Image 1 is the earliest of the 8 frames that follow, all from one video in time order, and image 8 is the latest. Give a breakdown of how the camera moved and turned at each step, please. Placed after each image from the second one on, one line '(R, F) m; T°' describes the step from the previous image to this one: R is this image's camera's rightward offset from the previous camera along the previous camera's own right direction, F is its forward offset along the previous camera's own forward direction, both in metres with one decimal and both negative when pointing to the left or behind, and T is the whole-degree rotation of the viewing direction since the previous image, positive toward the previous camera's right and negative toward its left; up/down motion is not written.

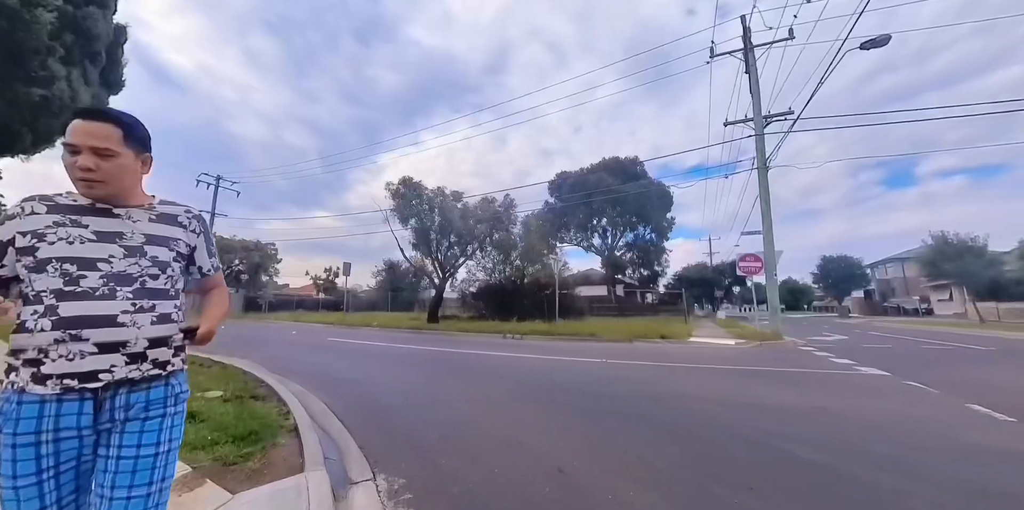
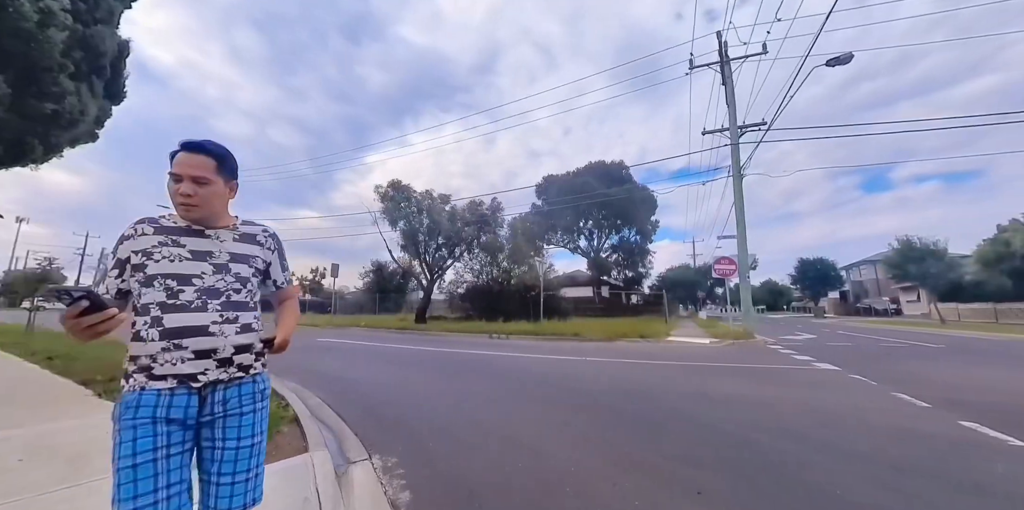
(+0.1, -0.4) m; +2°
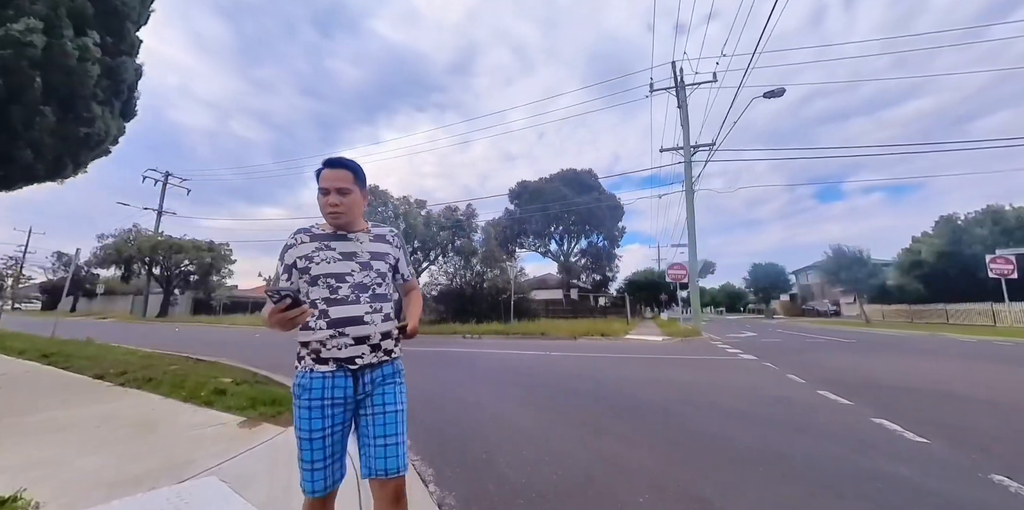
(0.0, -1.1) m; +4°
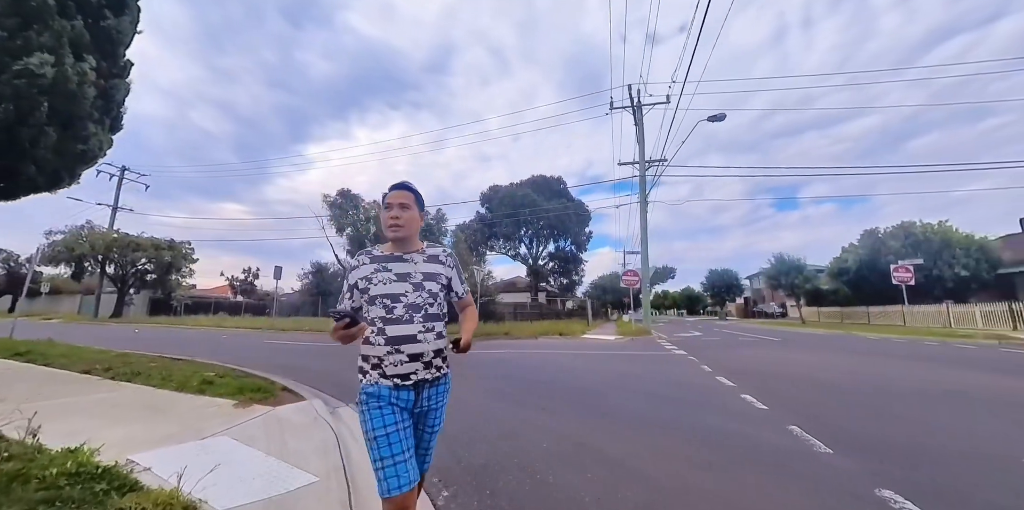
(+0.3, -1.0) m; +4°
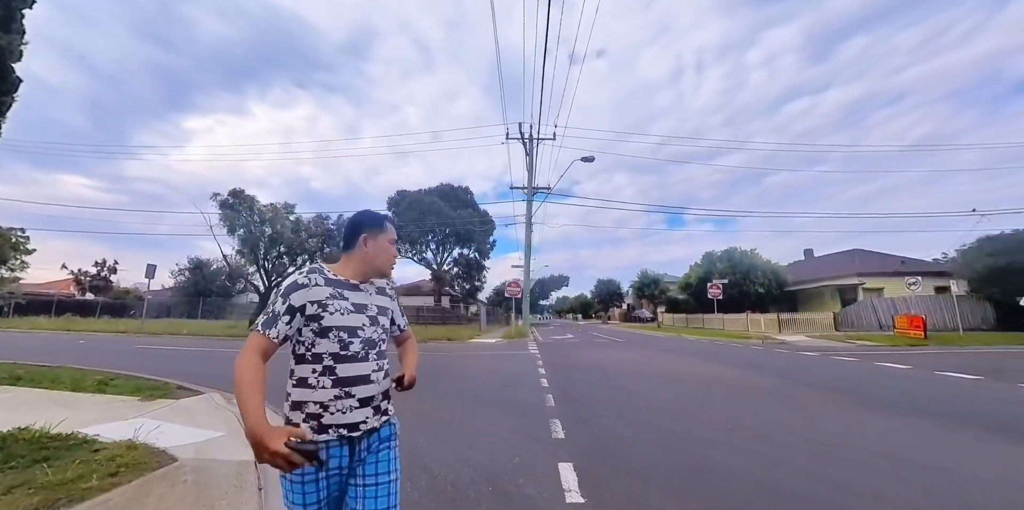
(+0.7, -2.2) m; +13°
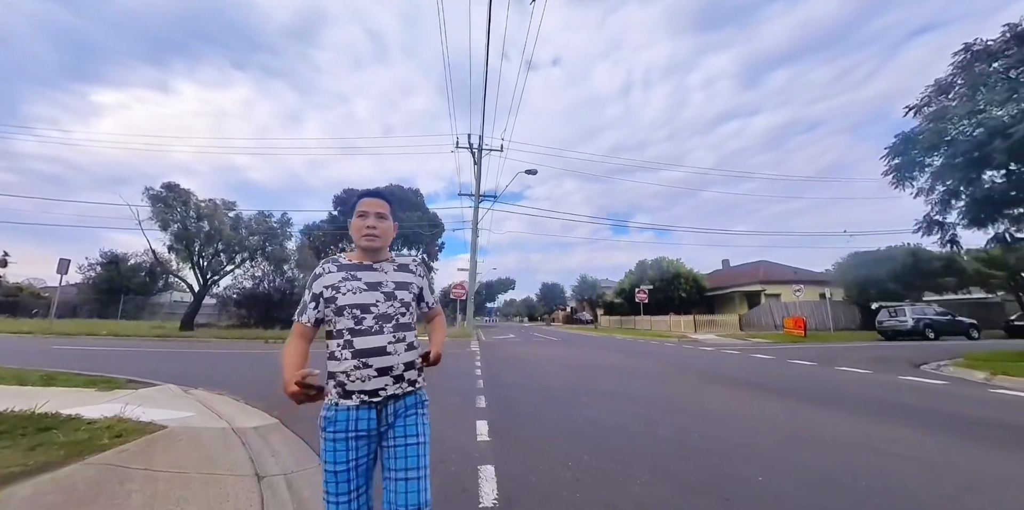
(+0.2, -1.2) m; +7°
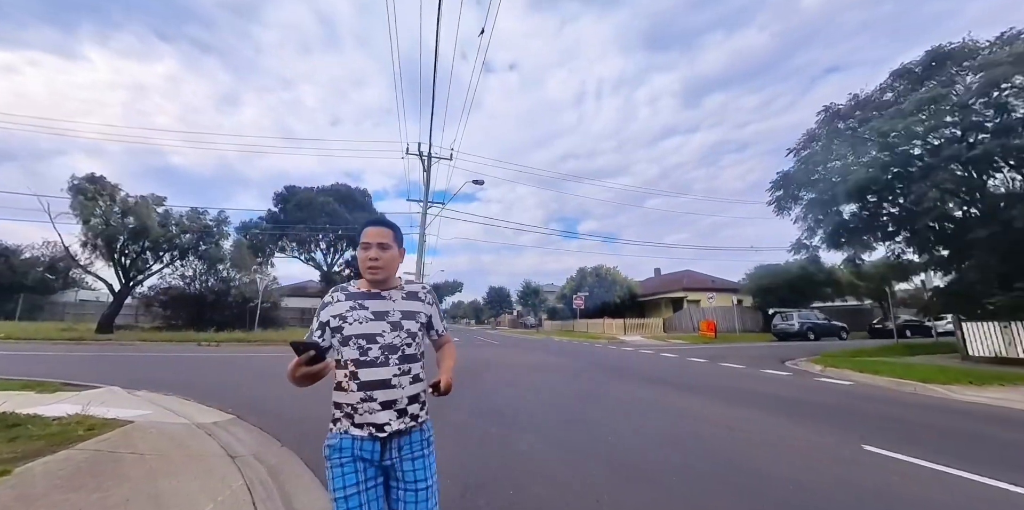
(+0.2, -1.1) m; +8°
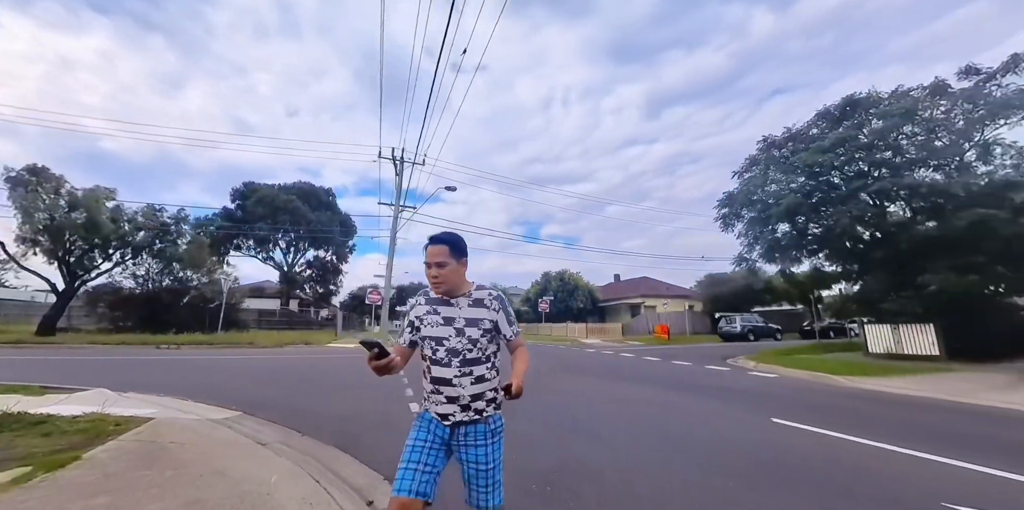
(-0.5, -0.8) m; +6°
